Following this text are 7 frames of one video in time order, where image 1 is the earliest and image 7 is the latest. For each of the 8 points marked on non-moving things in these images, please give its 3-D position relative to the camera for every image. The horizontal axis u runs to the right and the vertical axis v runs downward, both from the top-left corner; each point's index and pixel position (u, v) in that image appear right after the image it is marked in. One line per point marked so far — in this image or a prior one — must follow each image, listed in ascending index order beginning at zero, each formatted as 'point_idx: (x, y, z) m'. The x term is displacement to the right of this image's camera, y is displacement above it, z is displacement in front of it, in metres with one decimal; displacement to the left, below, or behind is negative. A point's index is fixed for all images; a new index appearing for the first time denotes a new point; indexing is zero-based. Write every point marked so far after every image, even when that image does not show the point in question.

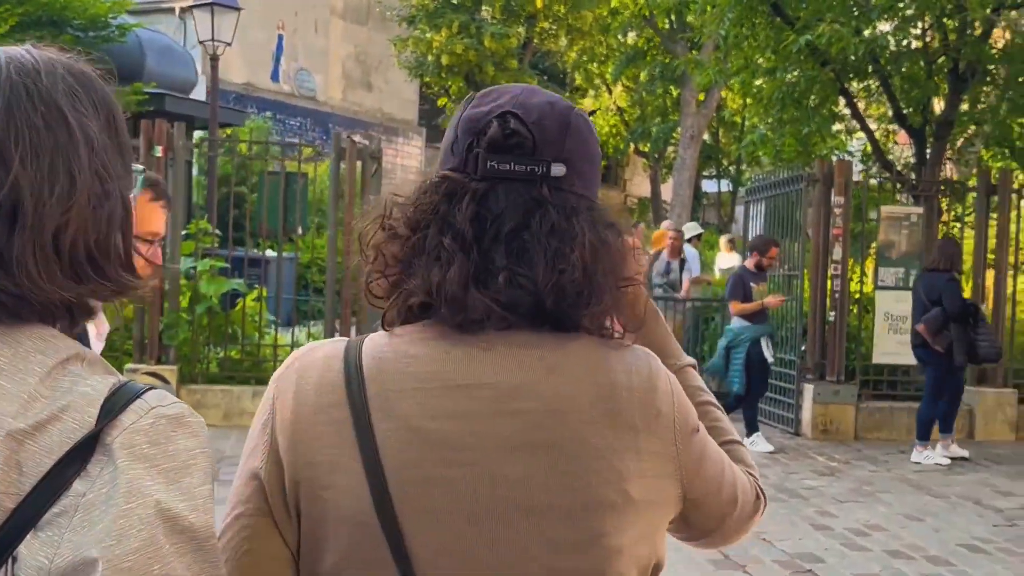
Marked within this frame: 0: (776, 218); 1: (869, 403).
0: (+2.2, +0.6, +9.5) m
1: (+2.7, -0.9, +8.9) m
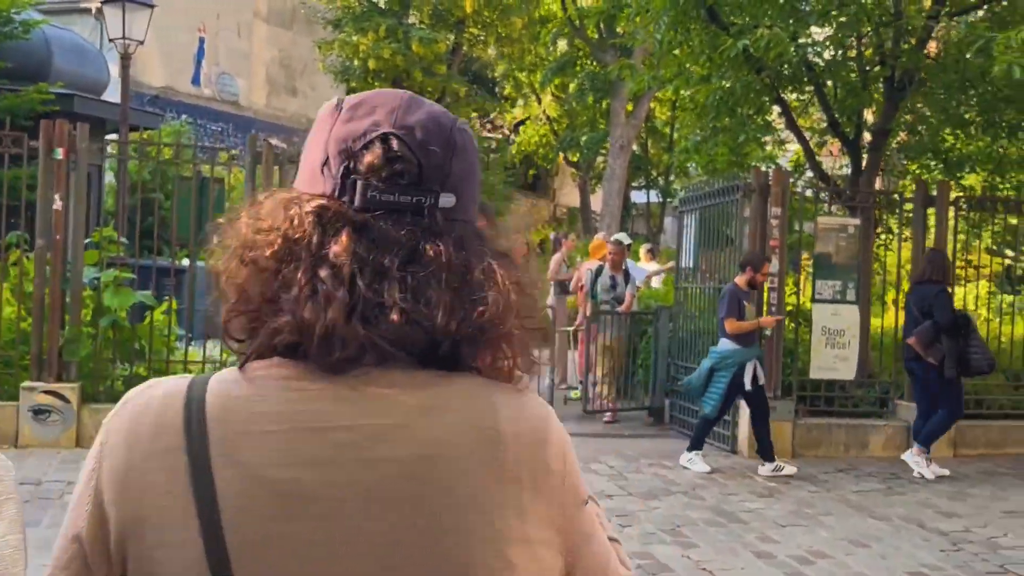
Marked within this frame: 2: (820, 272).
0: (+1.6, +0.5, +9.3) m
1: (+2.2, -1.0, +8.7) m
2: (+2.3, +0.1, +8.7) m
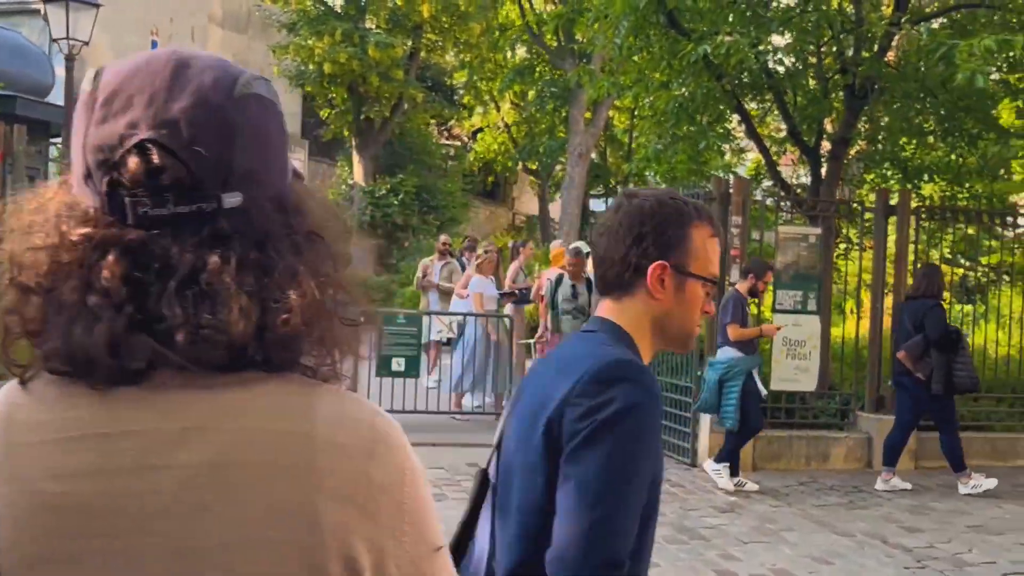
0: (+1.3, +0.4, +9.1) m
1: (+1.9, -1.1, +8.5) m
2: (+2.0, +0.1, +8.6) m
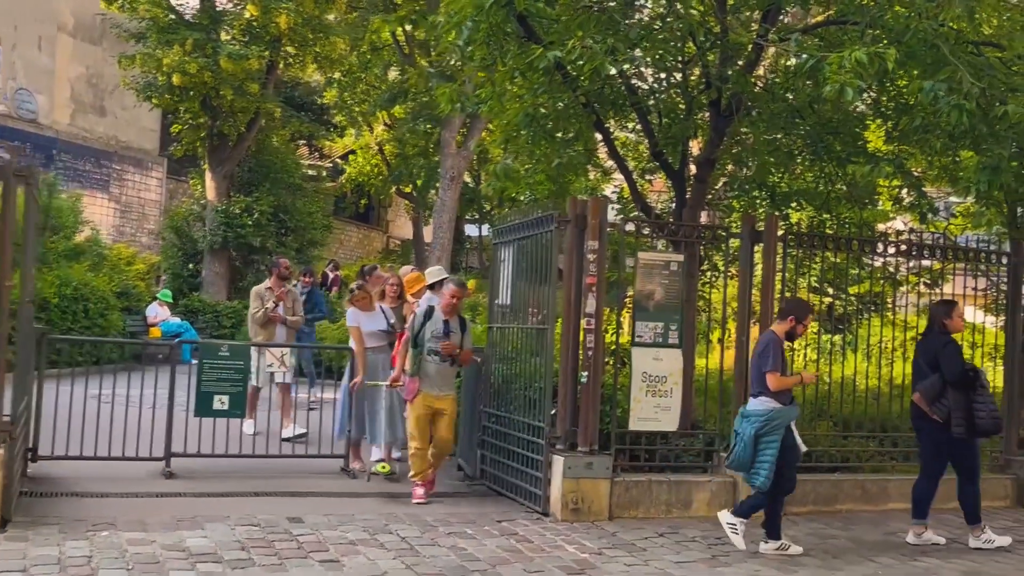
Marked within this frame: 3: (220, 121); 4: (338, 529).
0: (+0.1, +0.2, +8.4) m
1: (+0.8, -1.3, +7.8) m
2: (+0.8, -0.1, +7.9) m
3: (-4.8, +2.7, +19.0) m
4: (-1.0, -1.4, +6.8) m
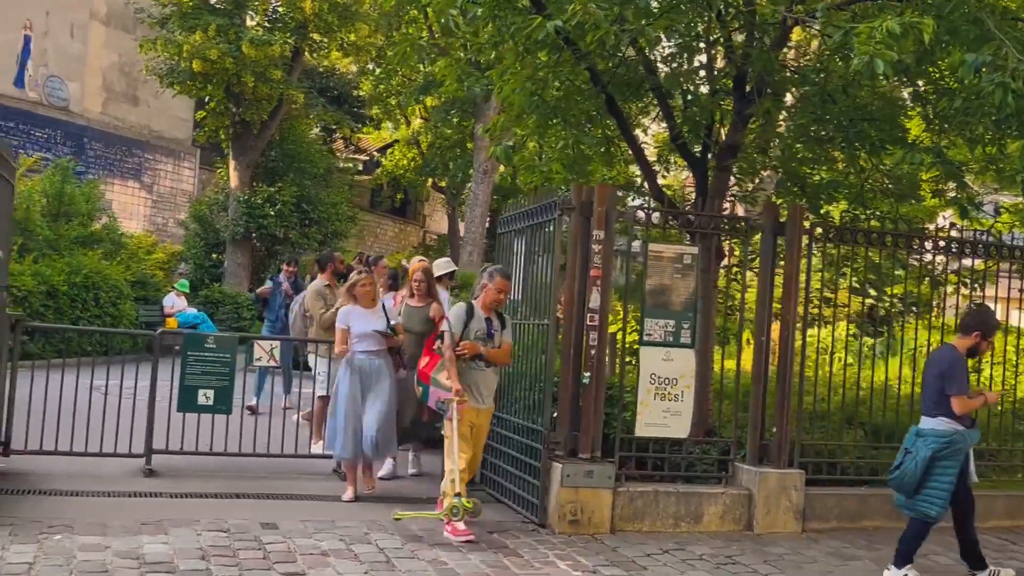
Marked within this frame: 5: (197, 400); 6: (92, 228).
0: (+0.1, +0.2, +7.8) m
1: (+0.7, -1.2, +7.2) m
2: (+0.8, -0.1, +7.3) m
3: (-4.3, +2.9, +18.6) m
4: (-1.1, -1.4, +6.3) m
5: (-2.2, -0.8, +8.0) m
6: (-5.8, +0.8, +16.1) m
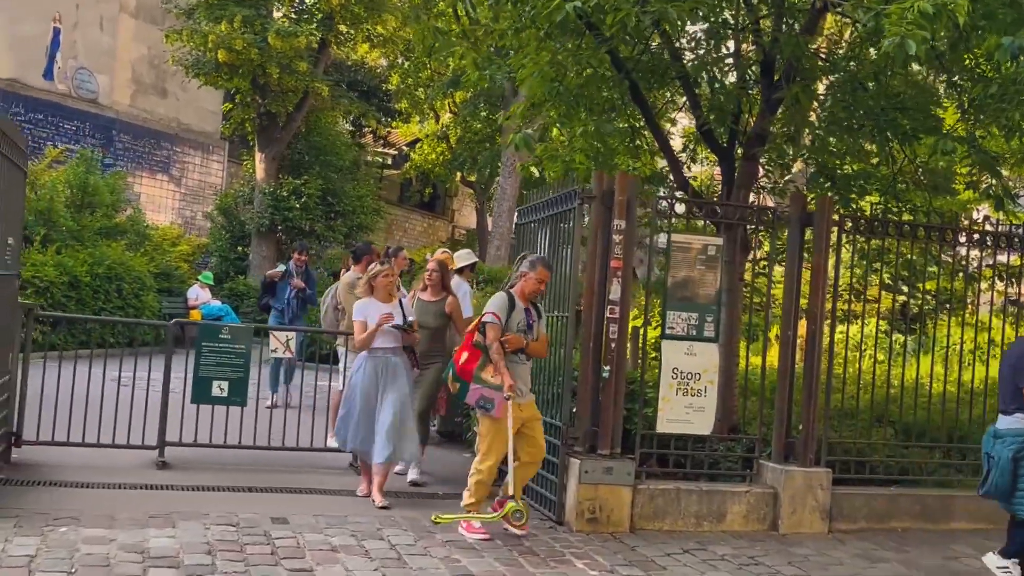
0: (+0.2, +0.3, +7.6) m
1: (+0.8, -1.2, +7.0) m
2: (+1.0, -0.1, +7.1) m
3: (-3.9, +3.0, +18.6) m
4: (-1.0, -1.3, +6.1) m
5: (-2.0, -0.7, +7.9) m
6: (-5.5, +1.0, +16.0) m
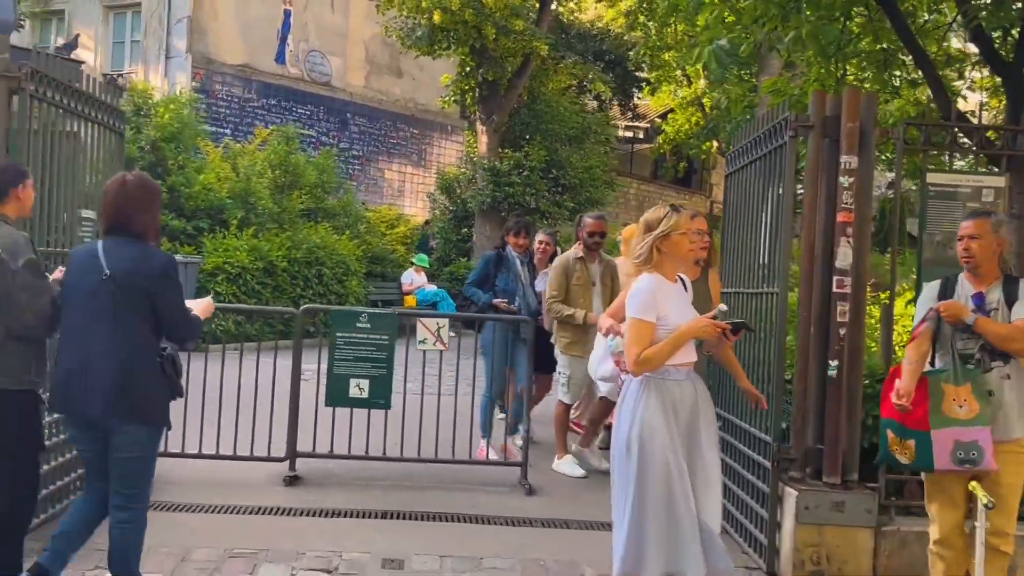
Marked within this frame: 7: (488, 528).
0: (+1.2, +0.4, +5.7) m
1: (+1.7, -1.0, +5.1) m
2: (+1.8, +0.1, +5.1) m
3: (-0.4, +3.3, +17.3) m
4: (-0.3, -1.2, +4.6) m
5: (-0.9, -0.6, +6.5) m
6: (-2.5, +1.1, +15.3) m
7: (-0.1, -1.2, +5.6) m
